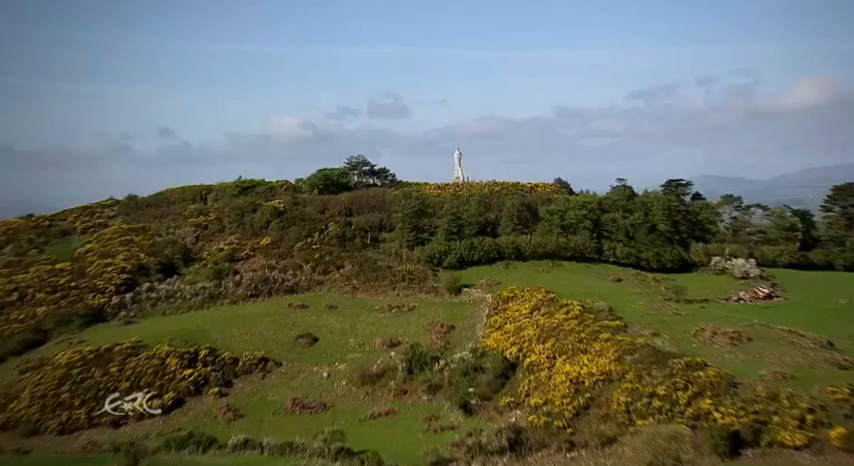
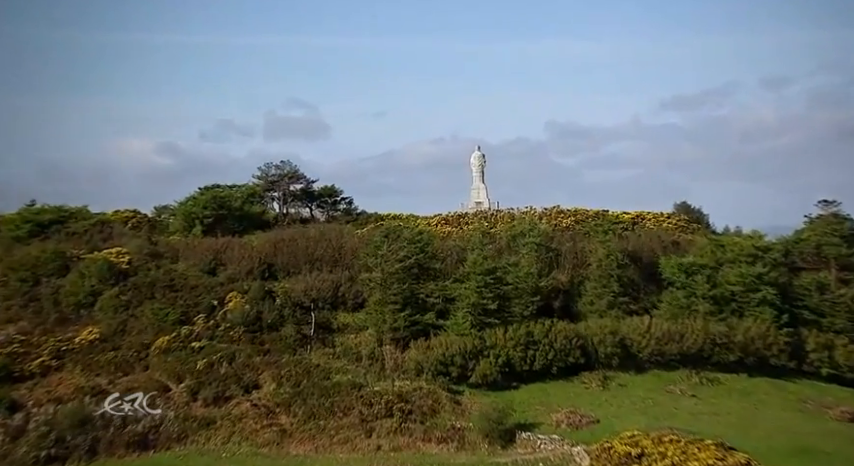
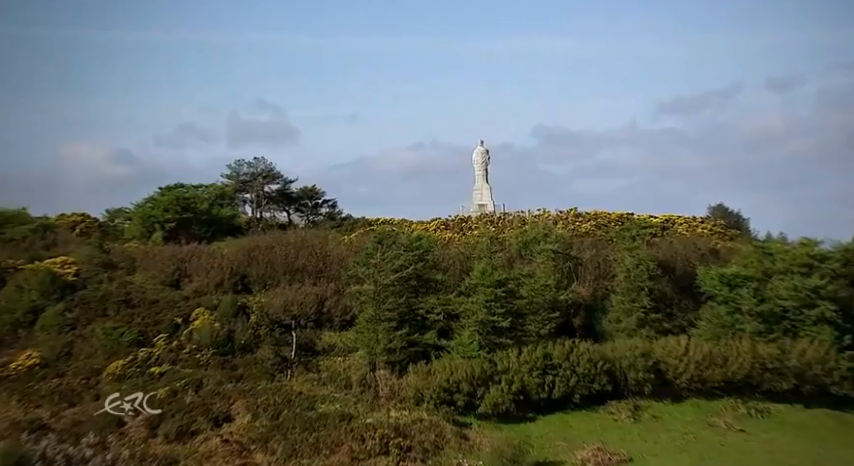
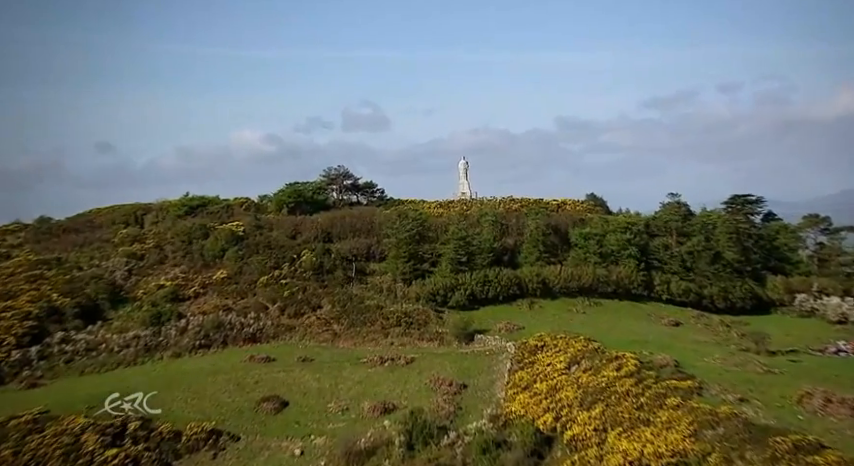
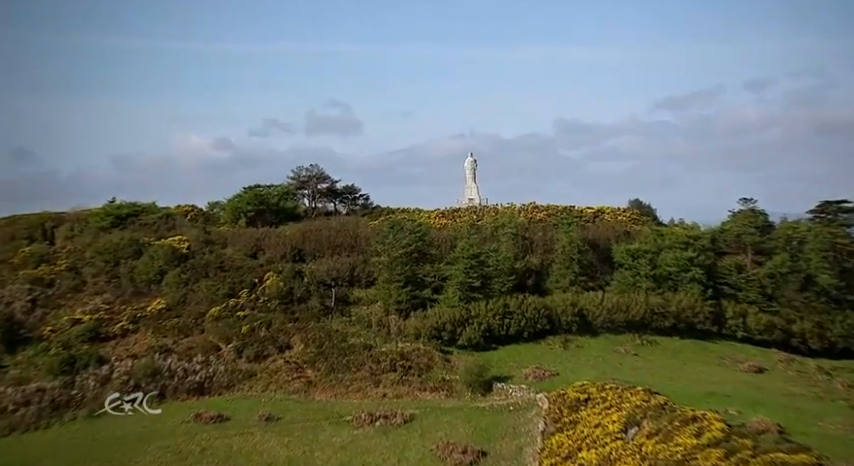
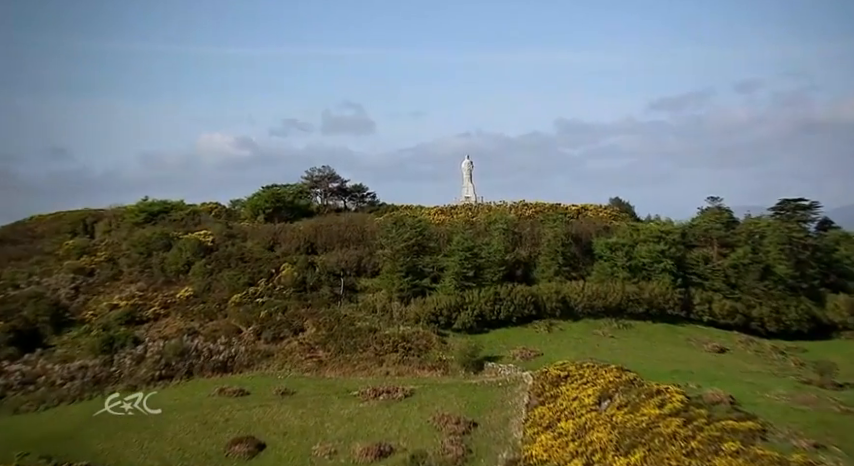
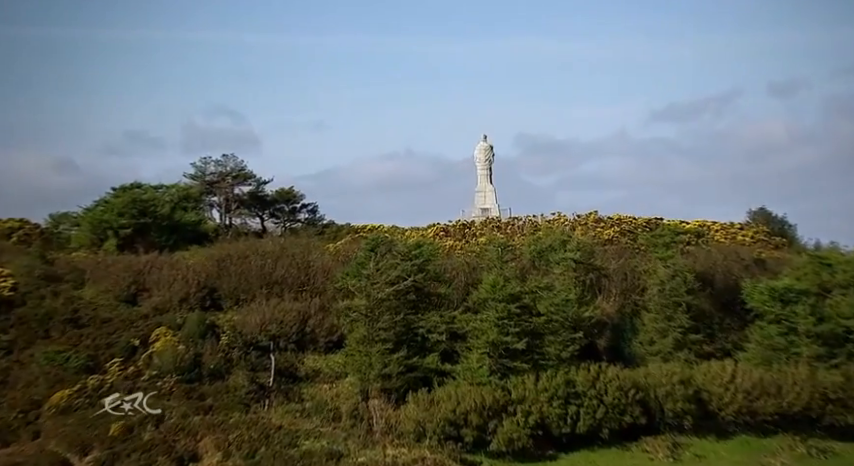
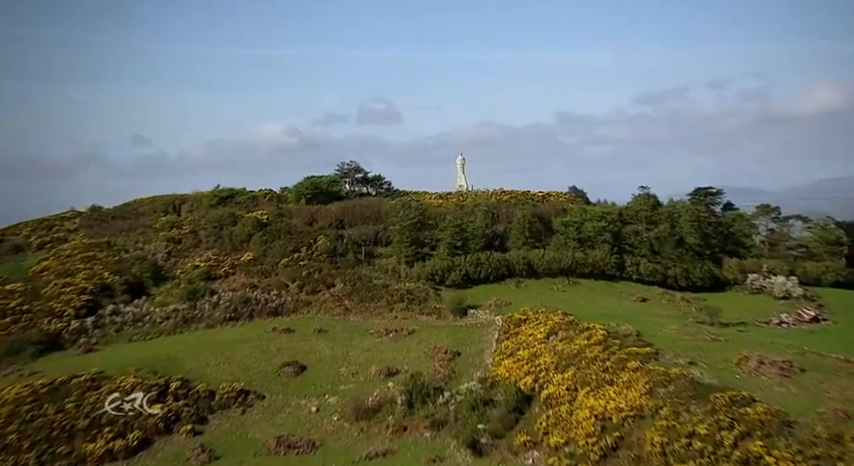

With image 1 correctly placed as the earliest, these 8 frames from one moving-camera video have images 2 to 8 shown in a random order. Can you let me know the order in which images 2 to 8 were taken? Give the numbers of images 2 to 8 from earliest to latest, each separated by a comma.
8, 4, 6, 5, 2, 3, 7
